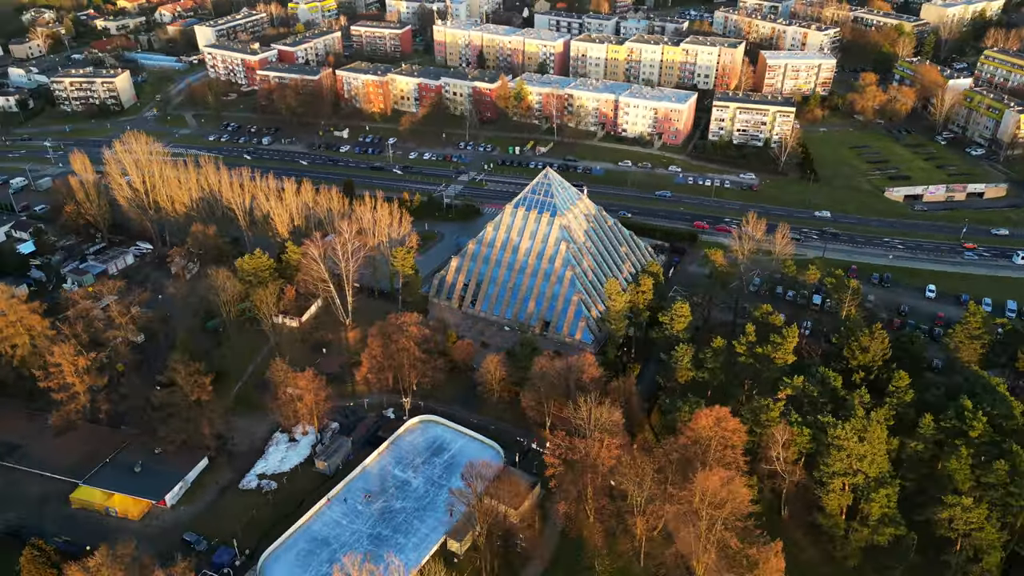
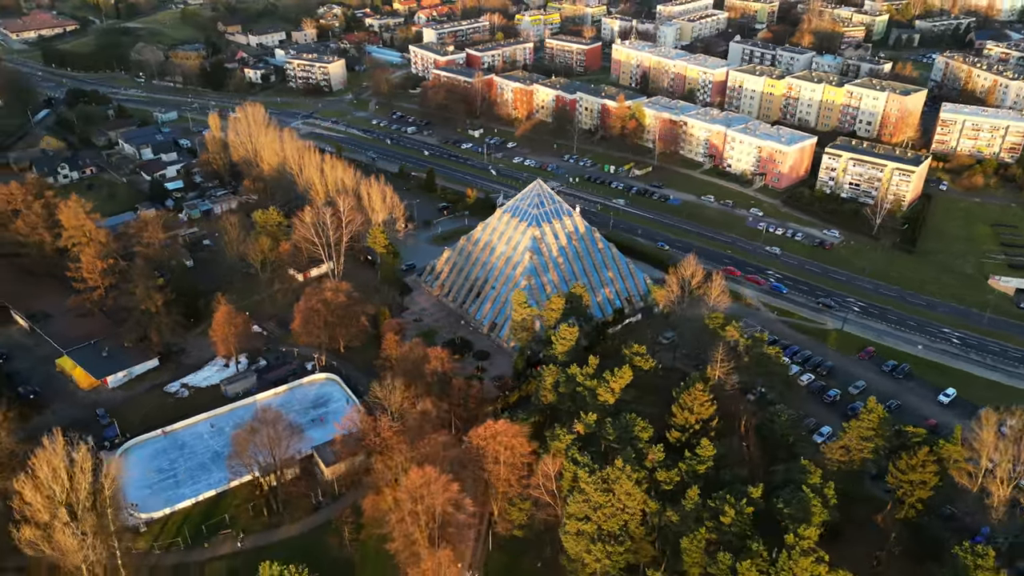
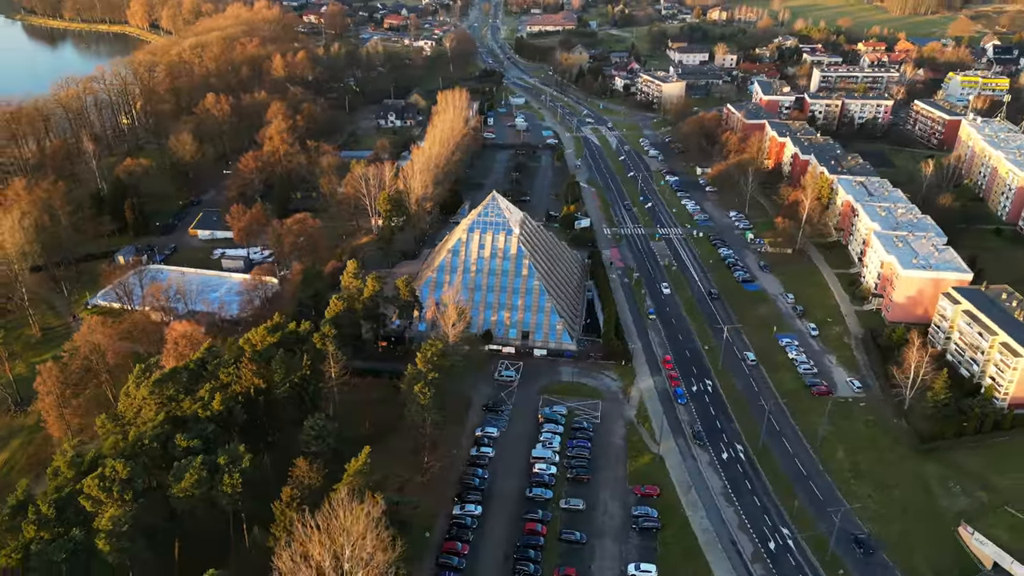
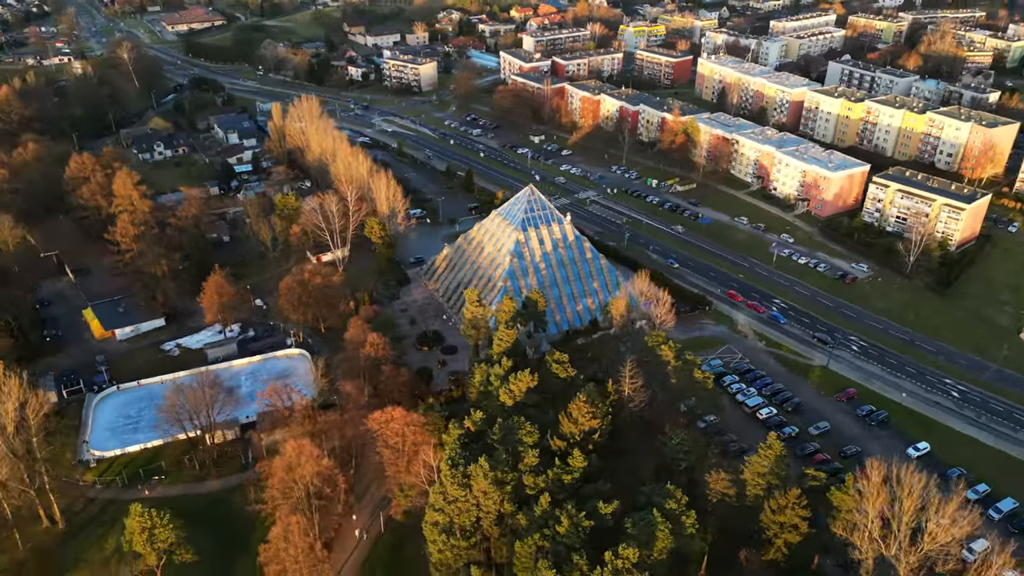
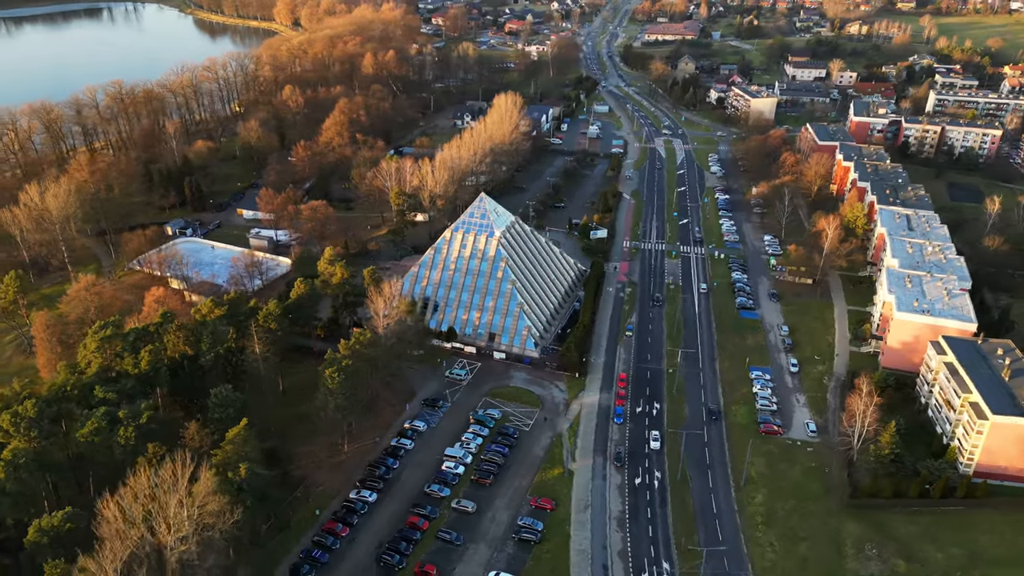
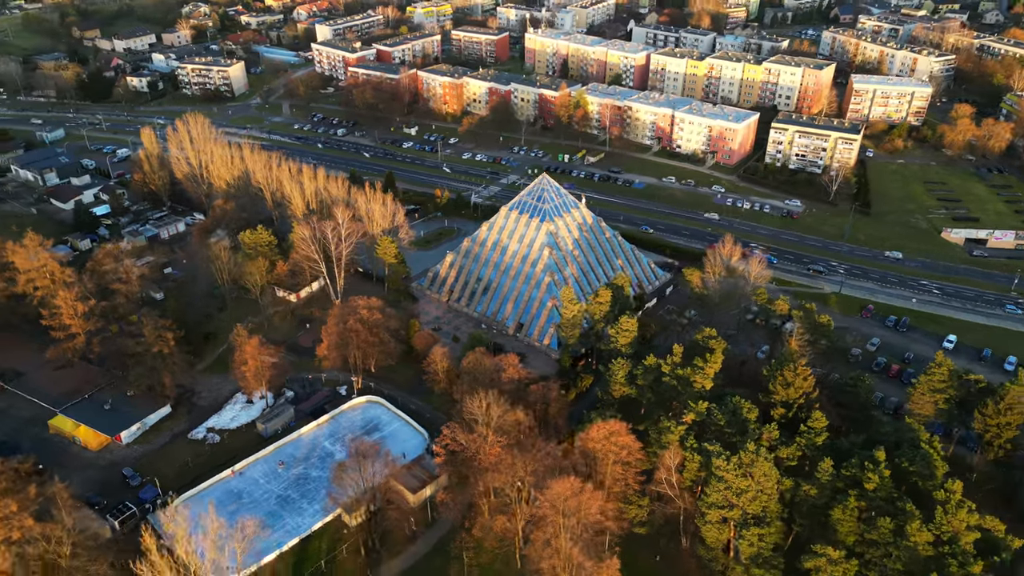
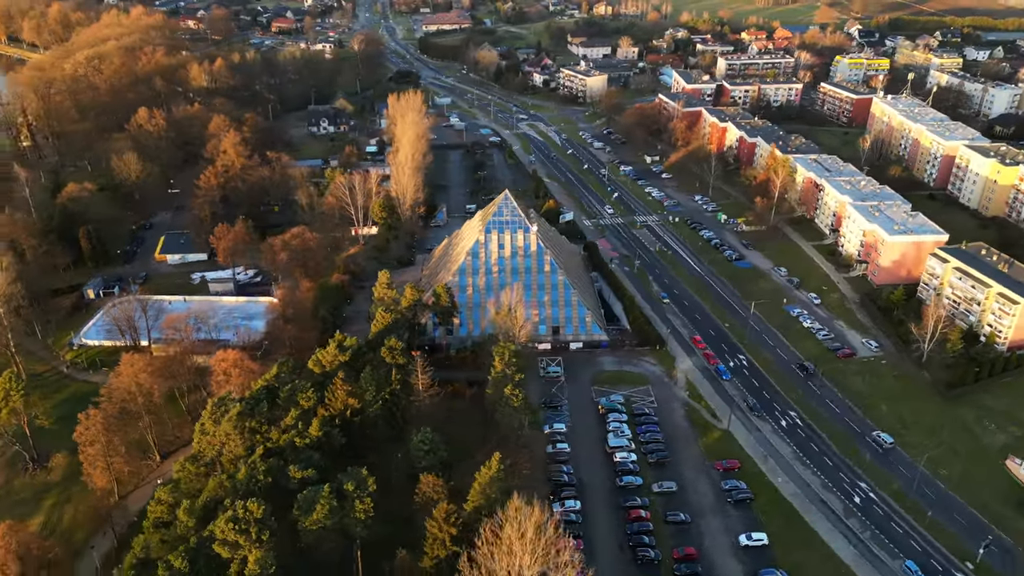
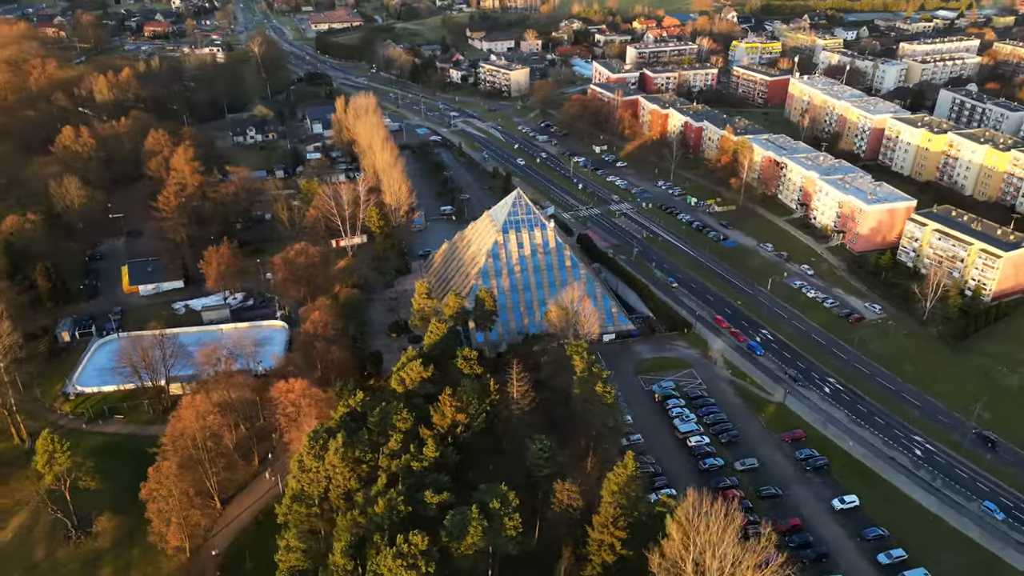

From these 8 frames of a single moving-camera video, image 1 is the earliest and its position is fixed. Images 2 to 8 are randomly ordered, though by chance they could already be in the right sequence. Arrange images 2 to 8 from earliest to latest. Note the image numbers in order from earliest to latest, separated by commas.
6, 2, 4, 8, 7, 3, 5
